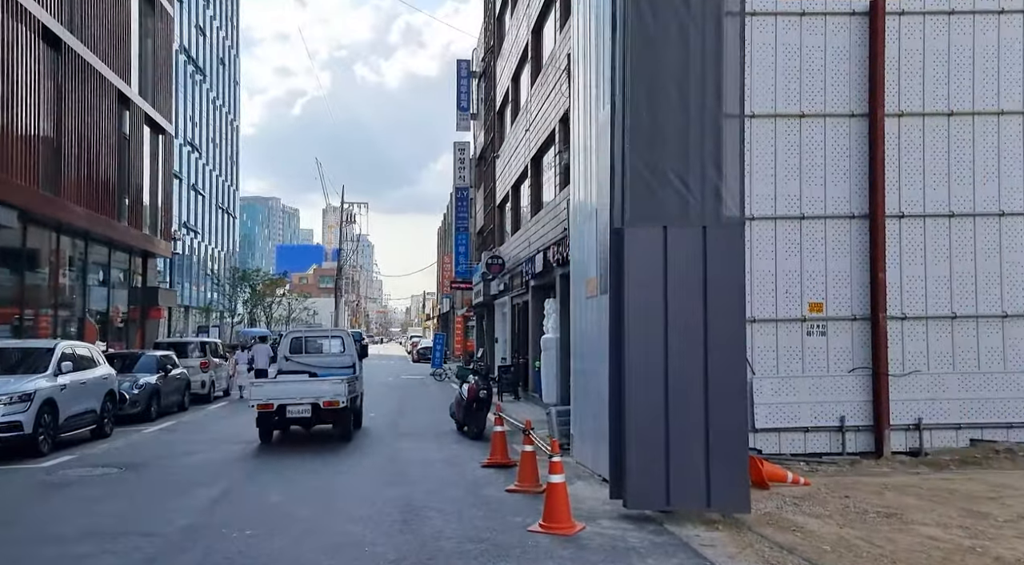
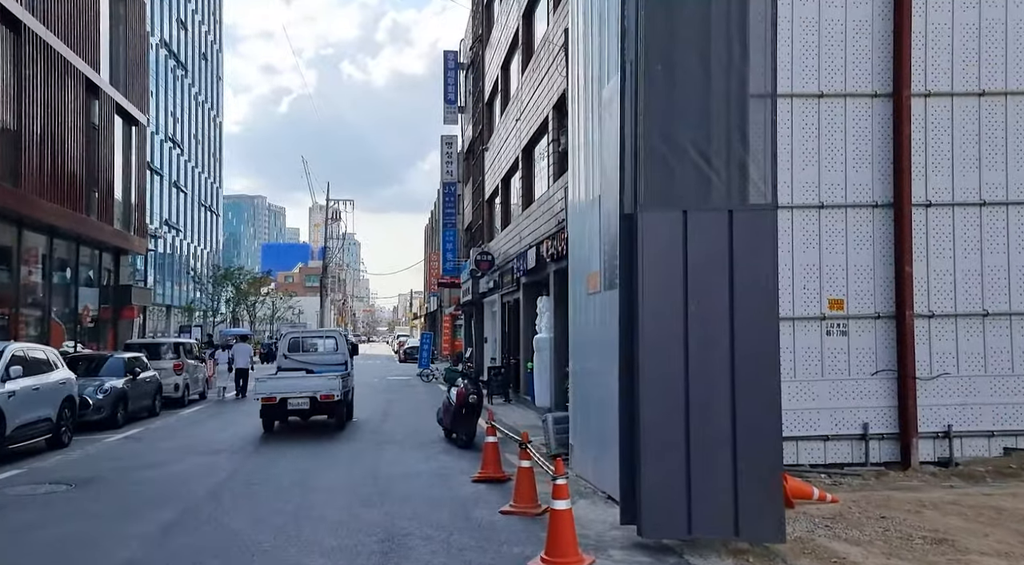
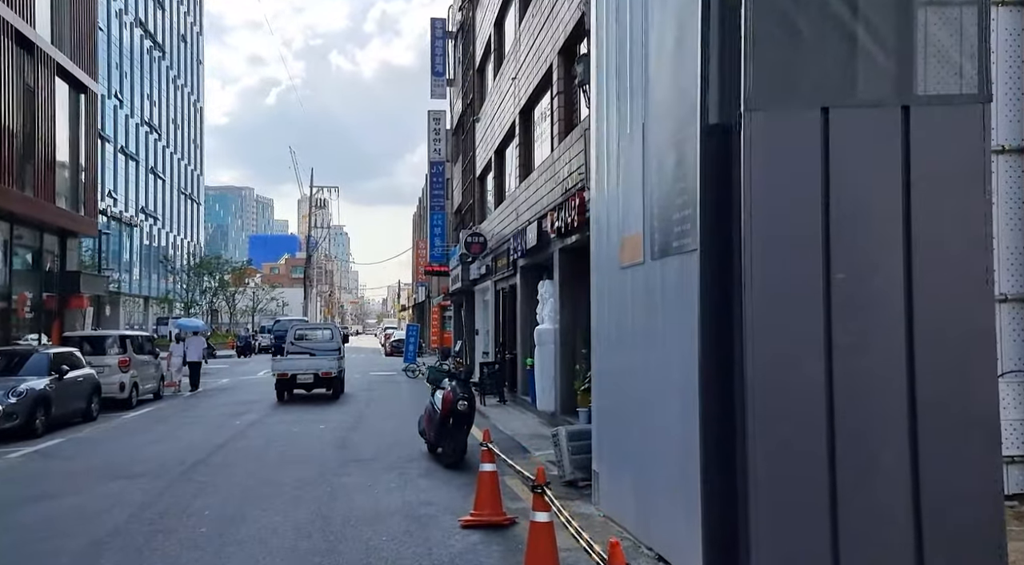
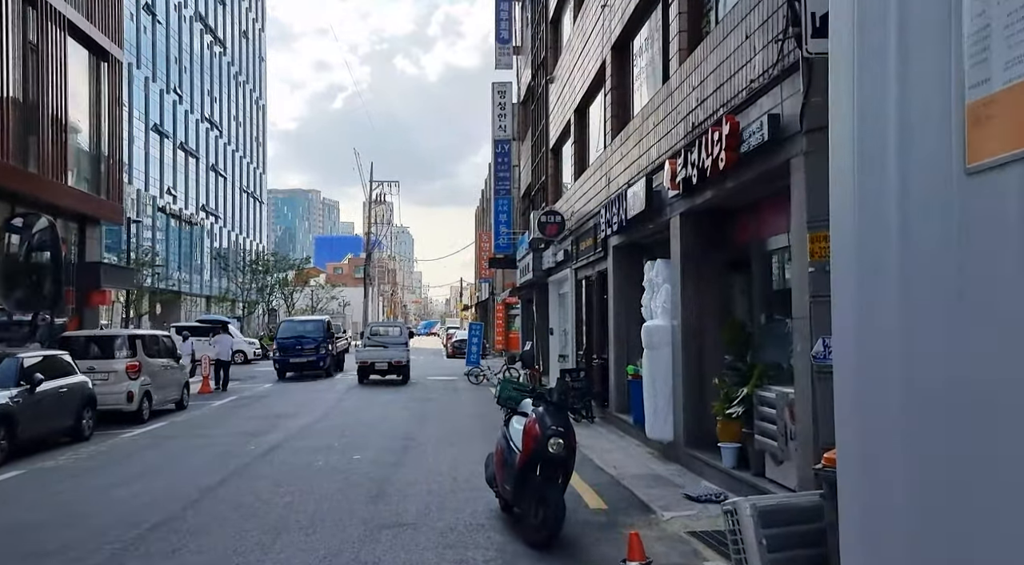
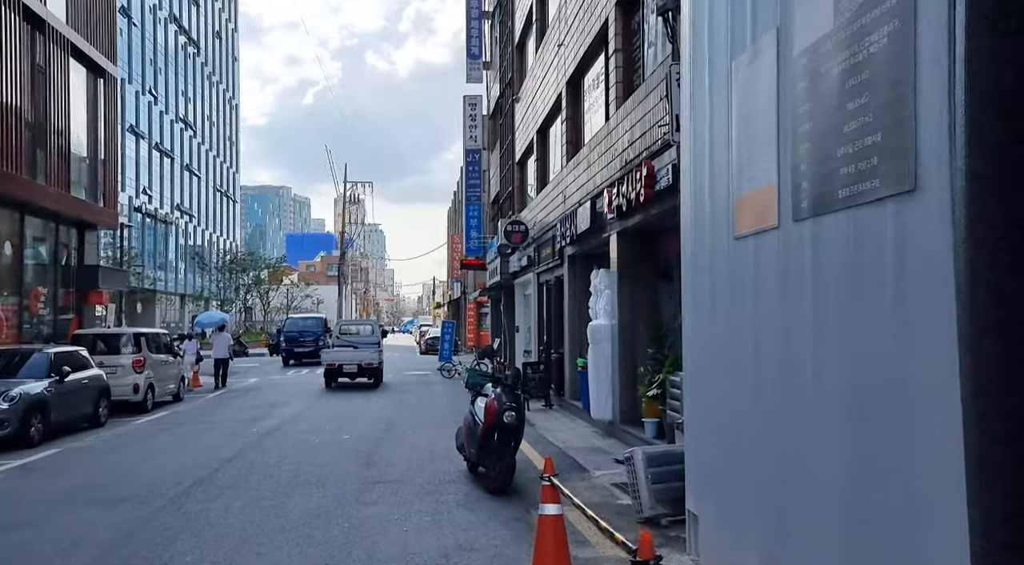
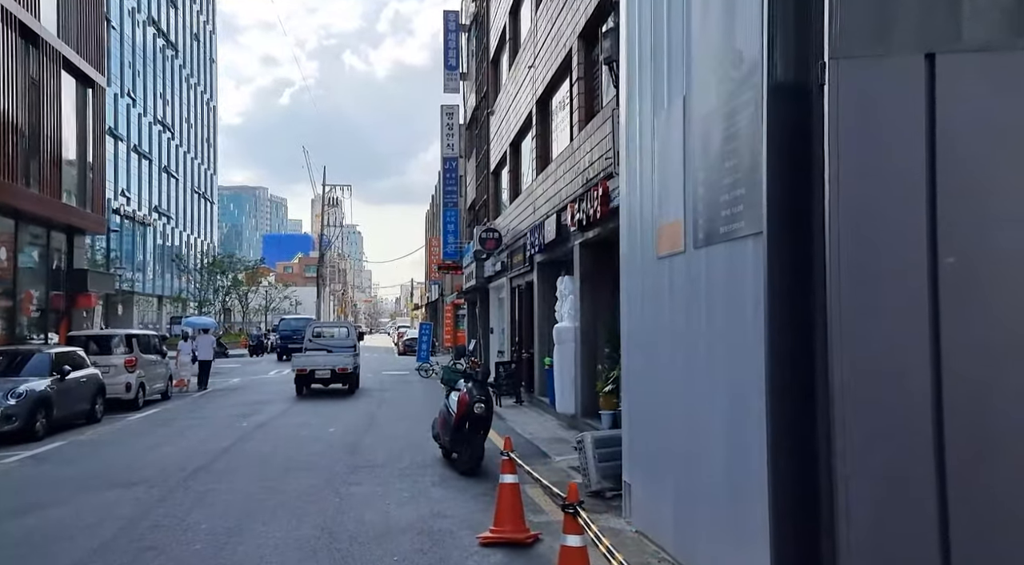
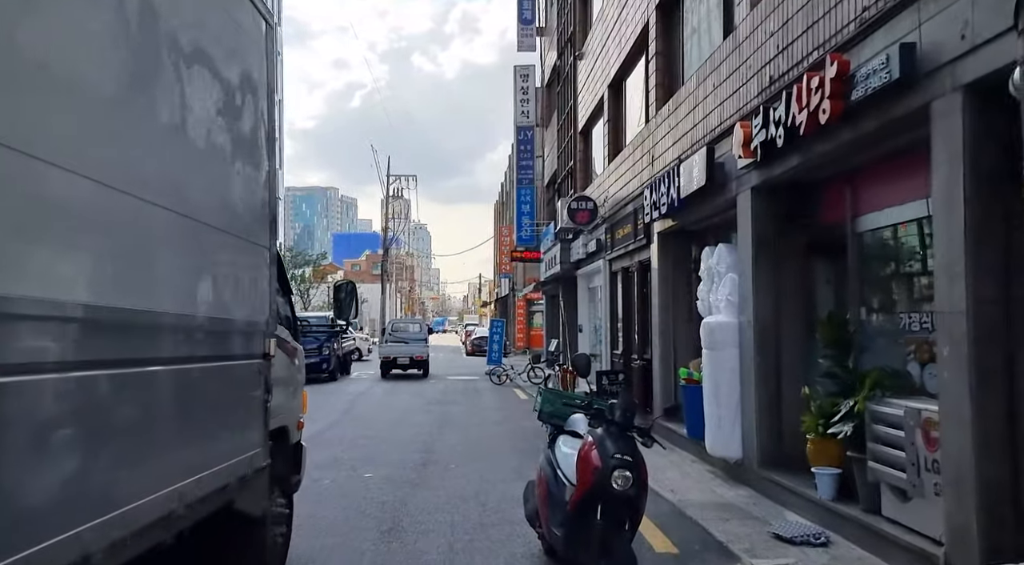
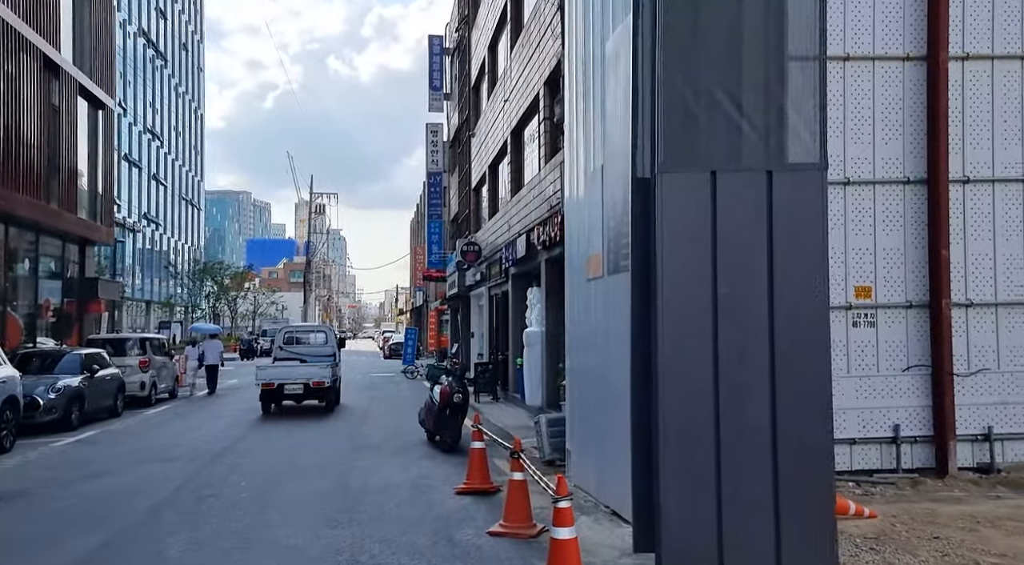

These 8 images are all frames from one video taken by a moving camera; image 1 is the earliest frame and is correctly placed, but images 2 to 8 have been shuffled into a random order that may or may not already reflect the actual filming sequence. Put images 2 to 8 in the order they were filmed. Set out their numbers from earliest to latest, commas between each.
2, 8, 3, 6, 5, 4, 7
